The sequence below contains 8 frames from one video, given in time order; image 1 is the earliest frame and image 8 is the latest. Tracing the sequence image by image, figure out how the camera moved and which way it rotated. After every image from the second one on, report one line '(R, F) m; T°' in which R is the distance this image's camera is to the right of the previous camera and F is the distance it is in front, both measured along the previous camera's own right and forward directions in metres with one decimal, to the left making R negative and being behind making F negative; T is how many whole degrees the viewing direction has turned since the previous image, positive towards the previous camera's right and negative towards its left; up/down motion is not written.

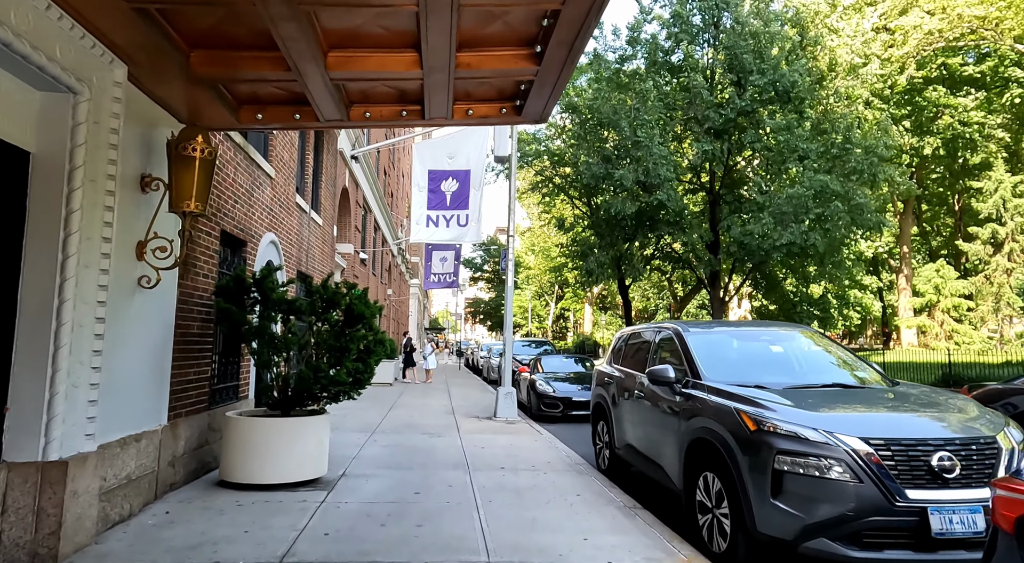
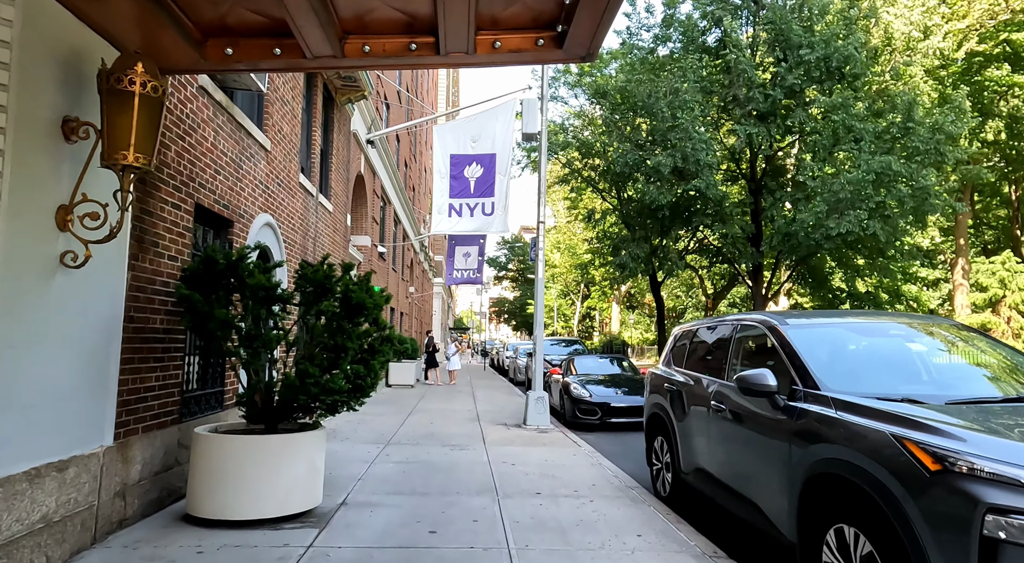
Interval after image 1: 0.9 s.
(-0.1, +1.2) m; -2°
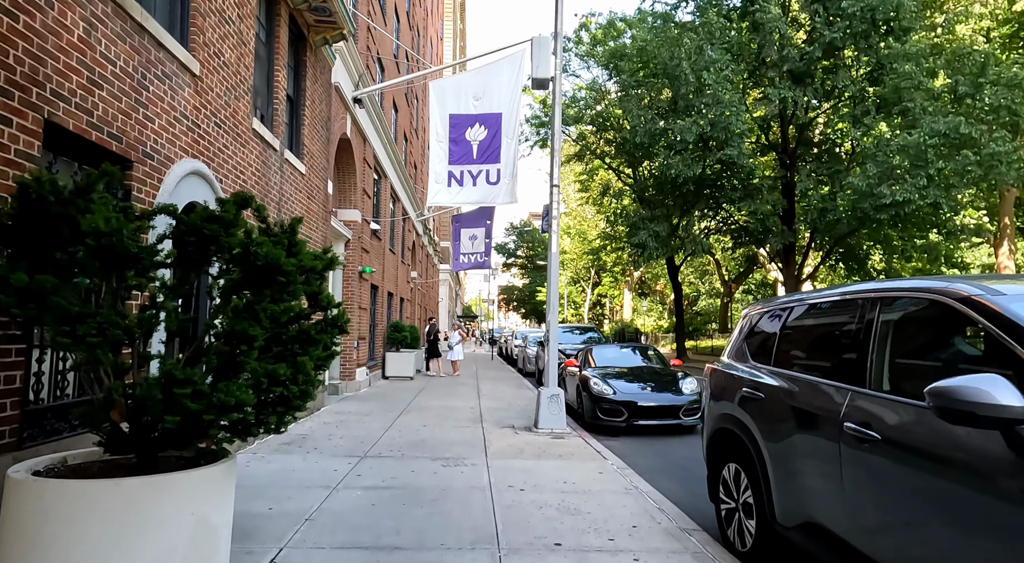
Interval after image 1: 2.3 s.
(0.0, +1.7) m; -1°
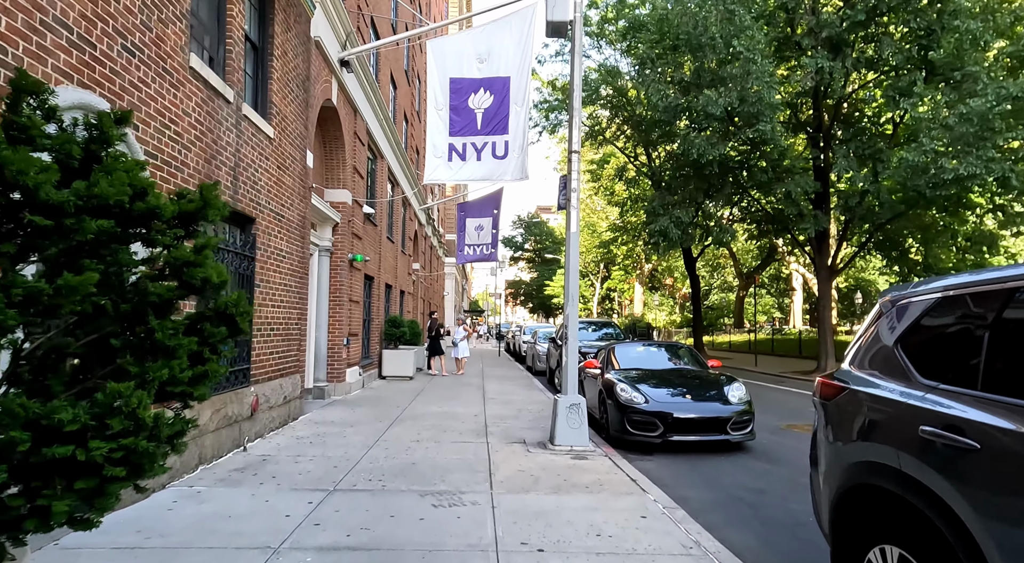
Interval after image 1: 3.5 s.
(0.0, +1.5) m; -1°
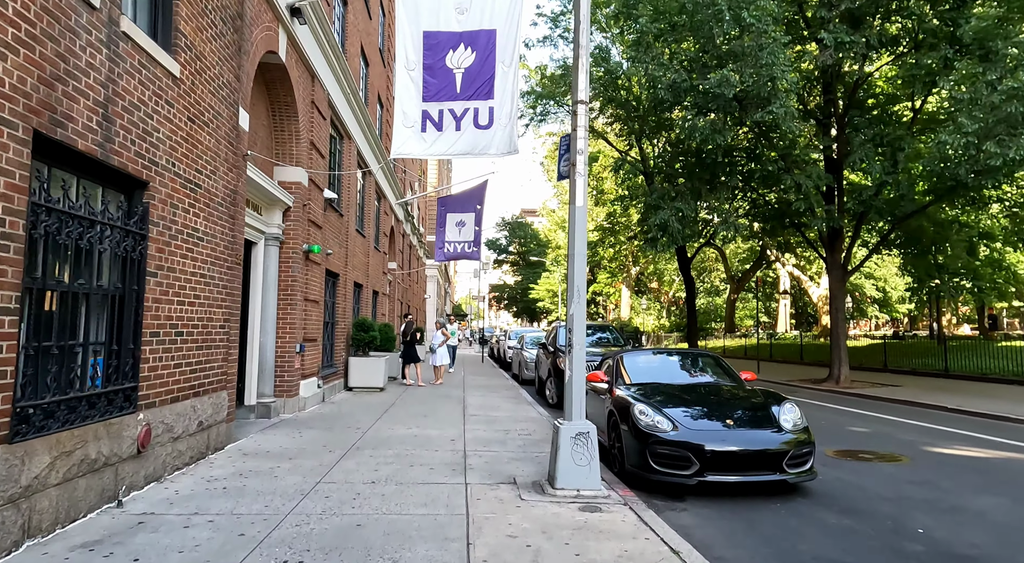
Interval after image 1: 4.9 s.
(0.0, +1.8) m; +2°
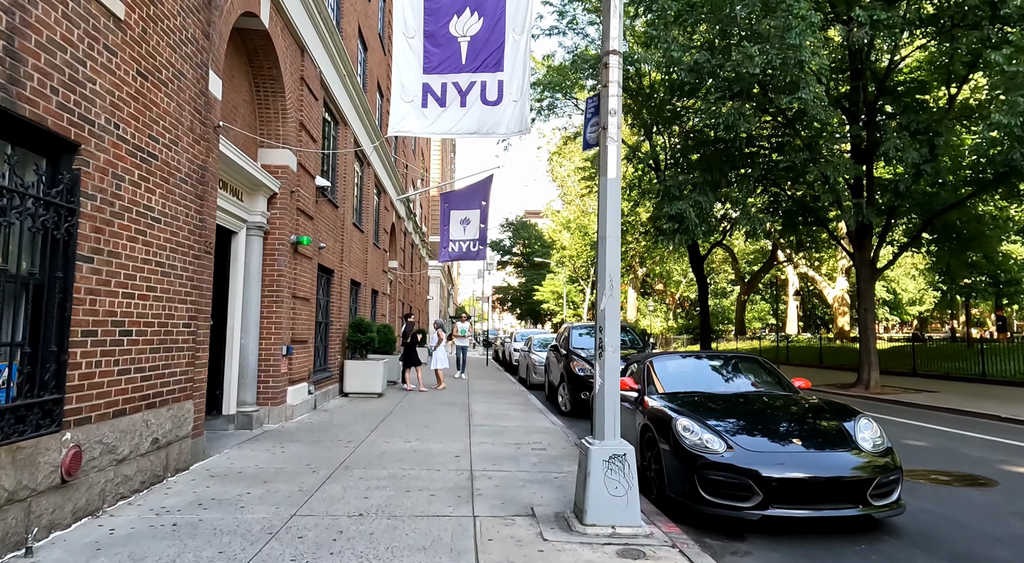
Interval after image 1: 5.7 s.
(-0.1, +1.0) m; 0°
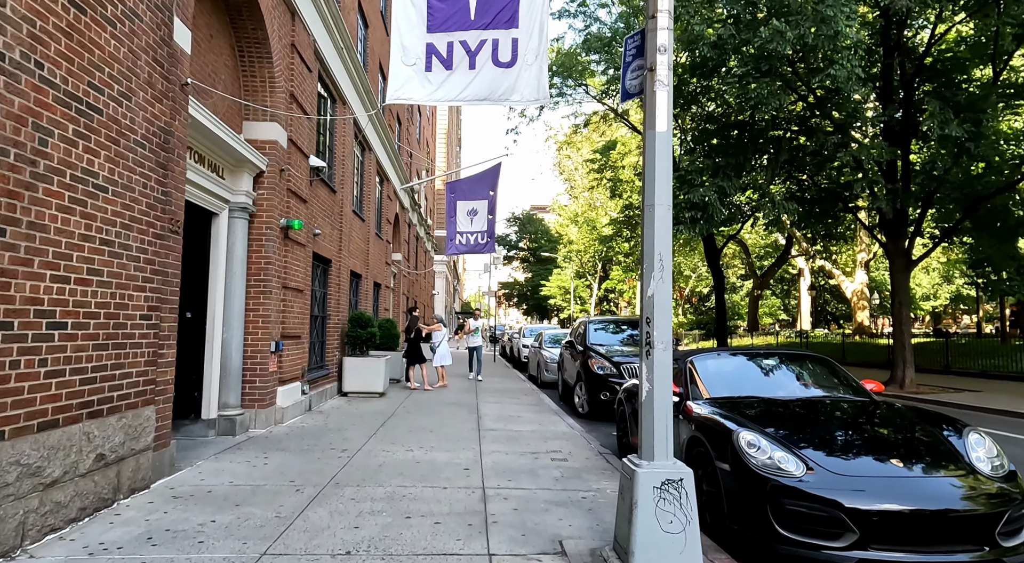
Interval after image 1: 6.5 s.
(-0.1, +0.9) m; -1°
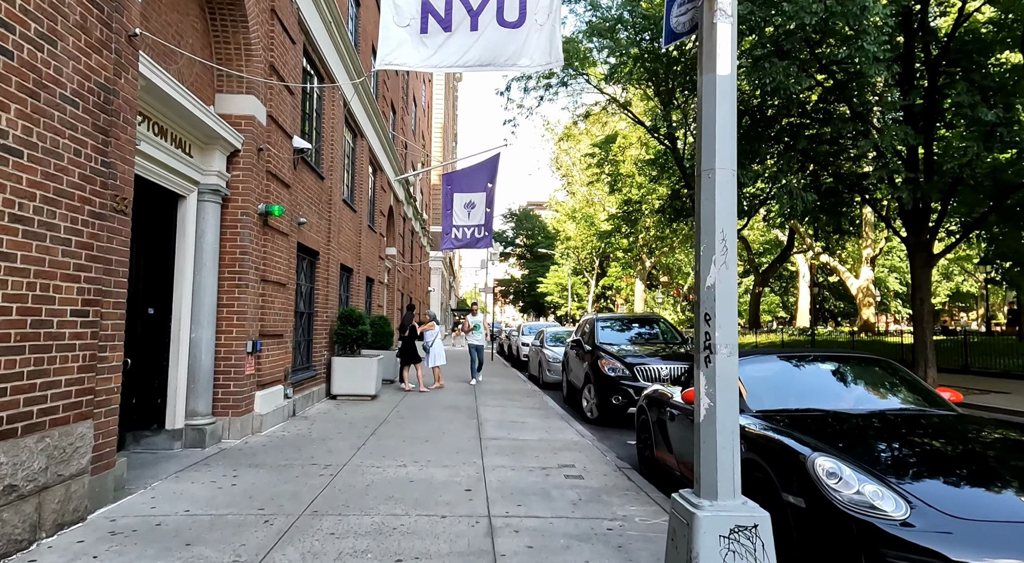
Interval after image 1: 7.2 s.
(-0.1, +0.8) m; 0°
